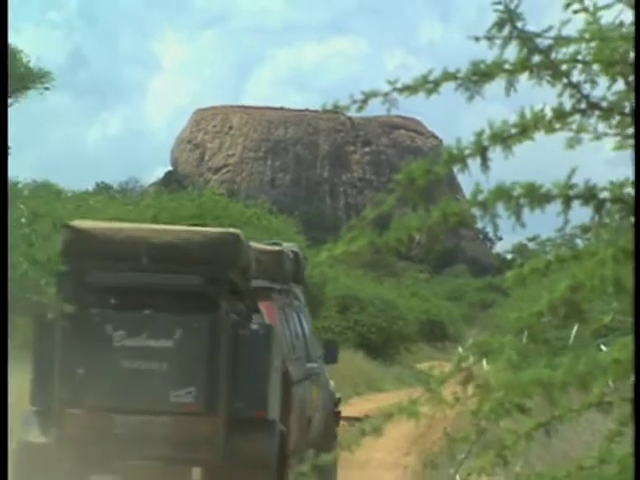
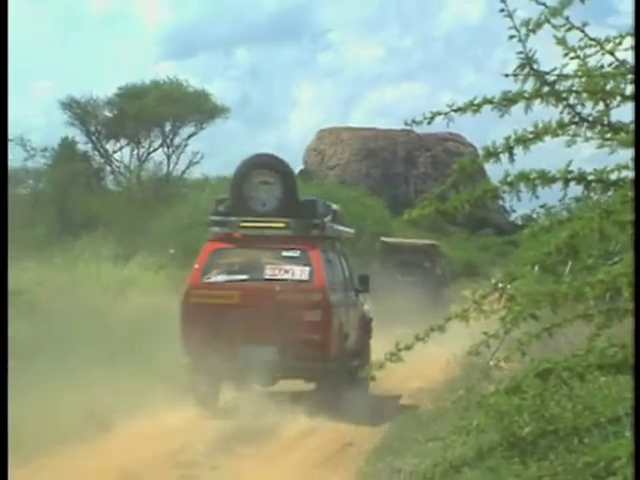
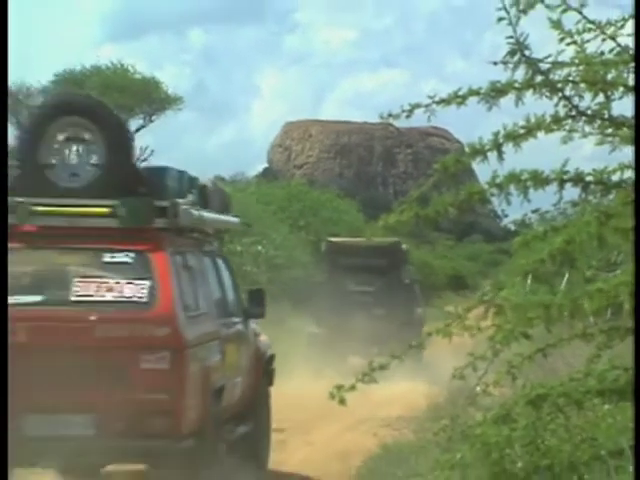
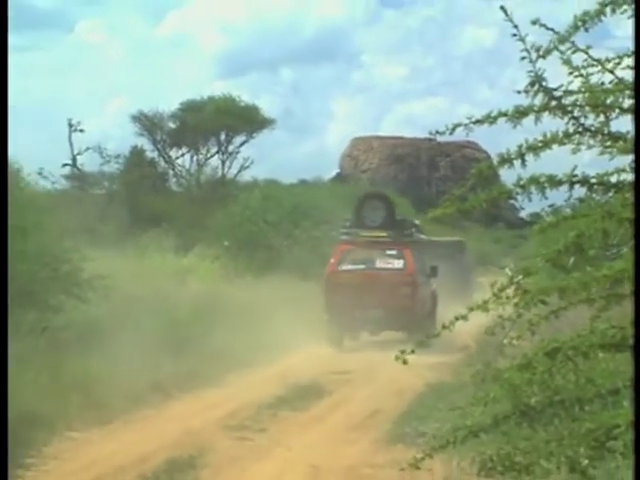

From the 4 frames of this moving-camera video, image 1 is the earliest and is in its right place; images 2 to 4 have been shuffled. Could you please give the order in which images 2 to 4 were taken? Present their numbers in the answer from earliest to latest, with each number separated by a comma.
3, 2, 4
